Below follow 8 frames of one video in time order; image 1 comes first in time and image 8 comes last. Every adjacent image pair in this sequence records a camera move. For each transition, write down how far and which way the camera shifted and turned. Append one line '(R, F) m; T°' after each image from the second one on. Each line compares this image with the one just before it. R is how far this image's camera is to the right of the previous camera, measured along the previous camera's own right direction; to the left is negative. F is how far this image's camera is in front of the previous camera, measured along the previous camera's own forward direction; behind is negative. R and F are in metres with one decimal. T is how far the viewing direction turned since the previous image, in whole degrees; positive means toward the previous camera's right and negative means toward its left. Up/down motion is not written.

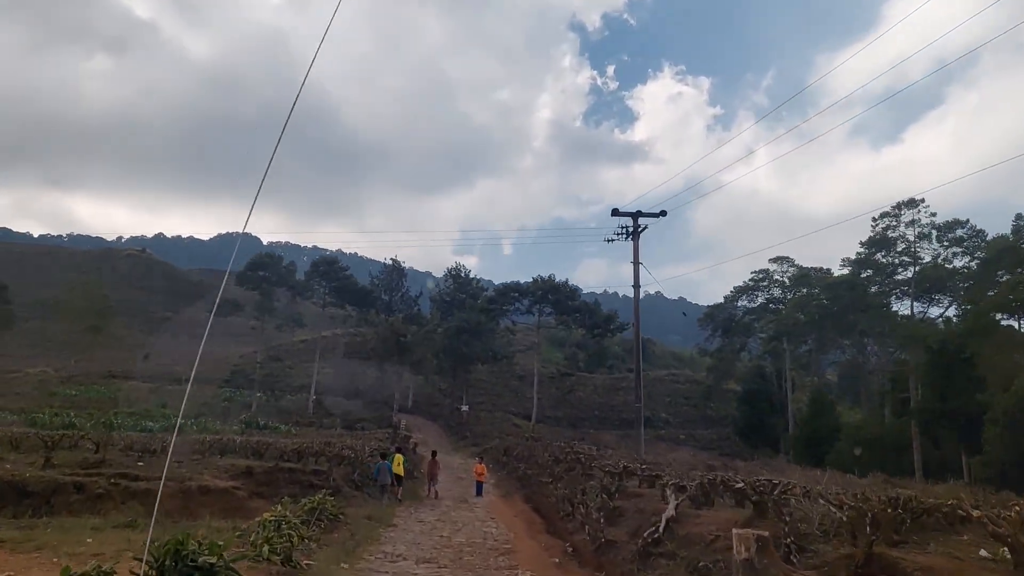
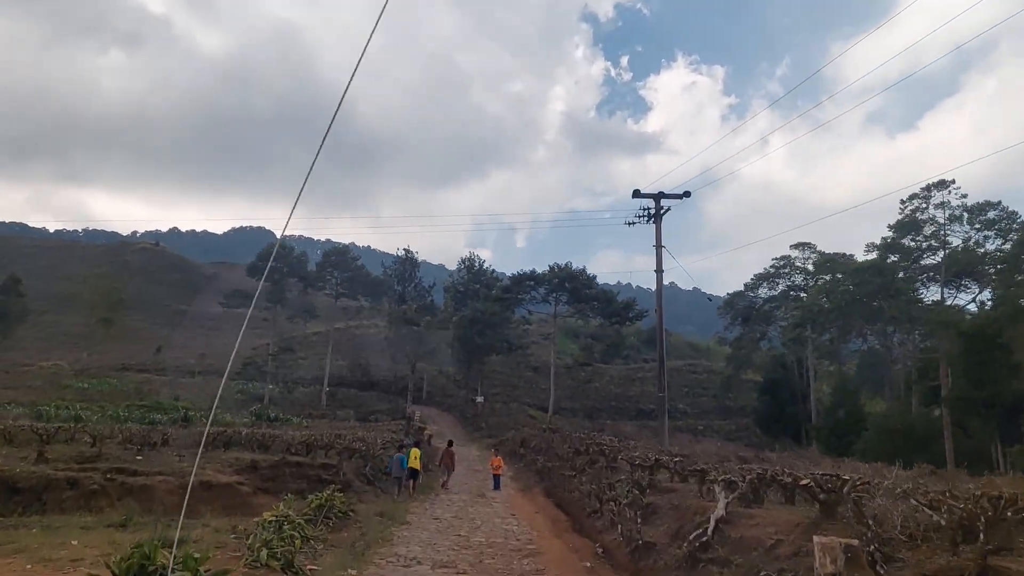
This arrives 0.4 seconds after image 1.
(-0.1, +0.7) m; -1°
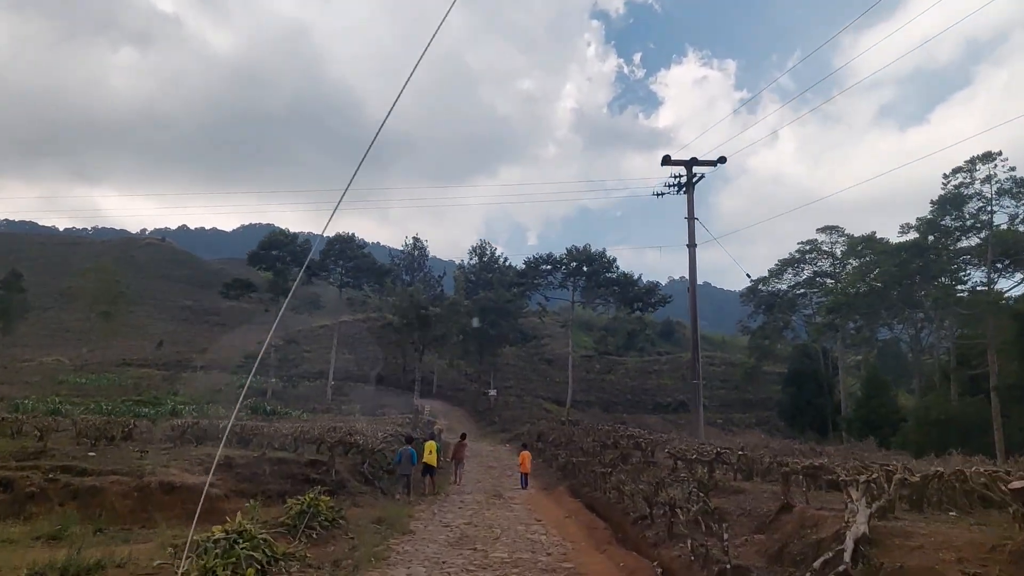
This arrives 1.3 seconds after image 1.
(-0.2, +1.6) m; -1°
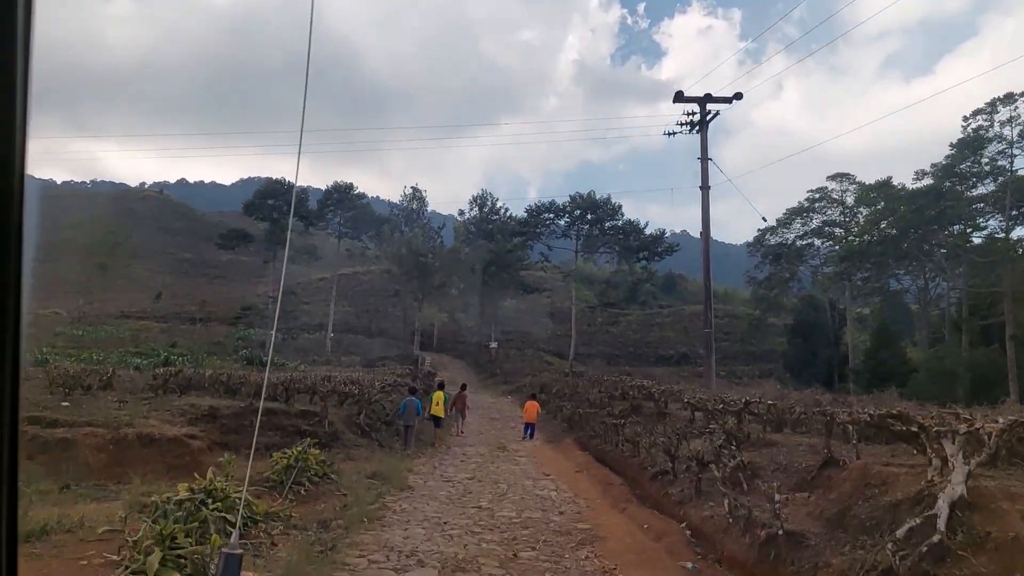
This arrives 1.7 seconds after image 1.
(-0.1, +0.7) m; 0°
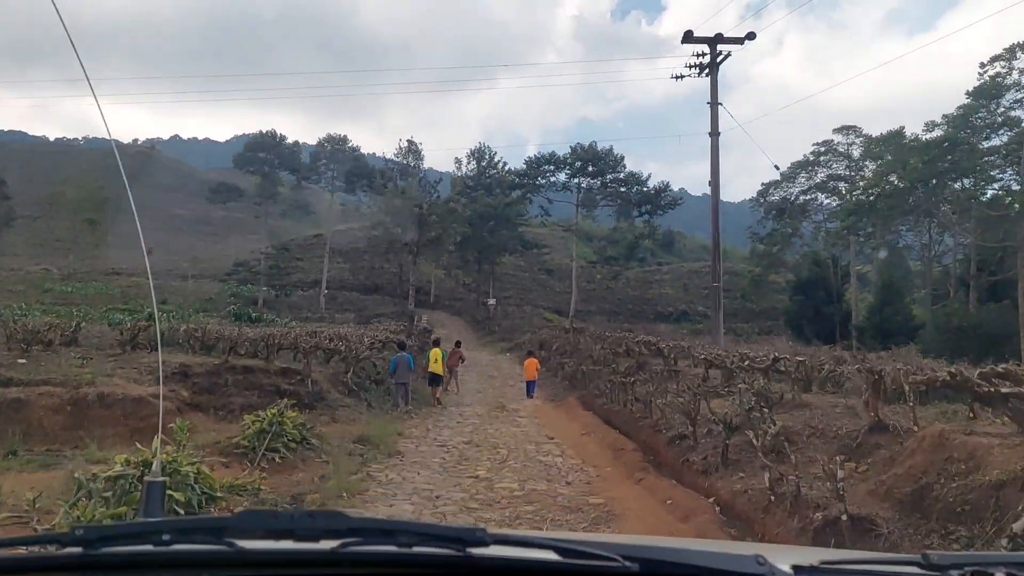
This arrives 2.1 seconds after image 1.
(0.0, +0.7) m; 0°
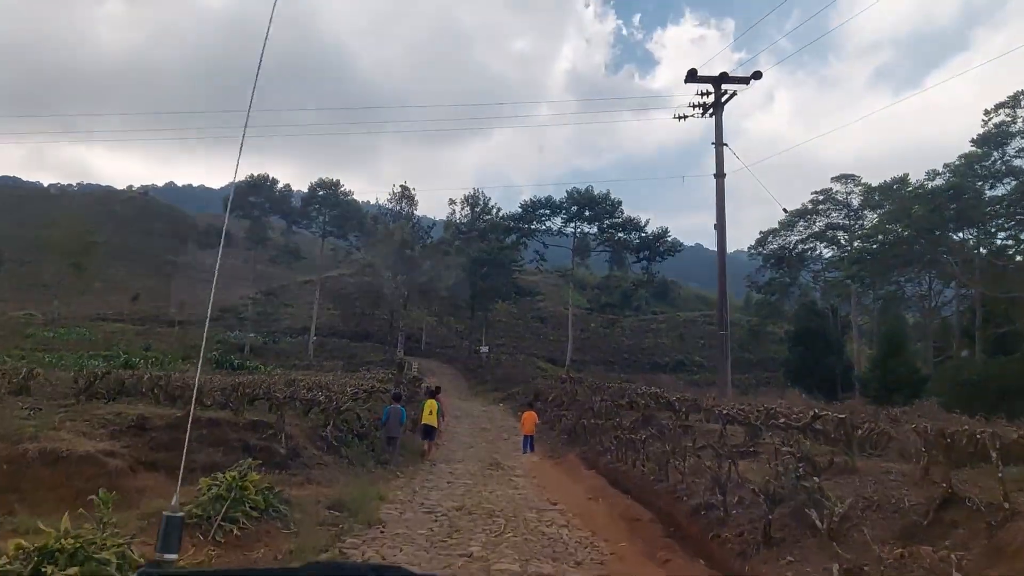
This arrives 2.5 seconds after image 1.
(-0.1, +0.7) m; +1°
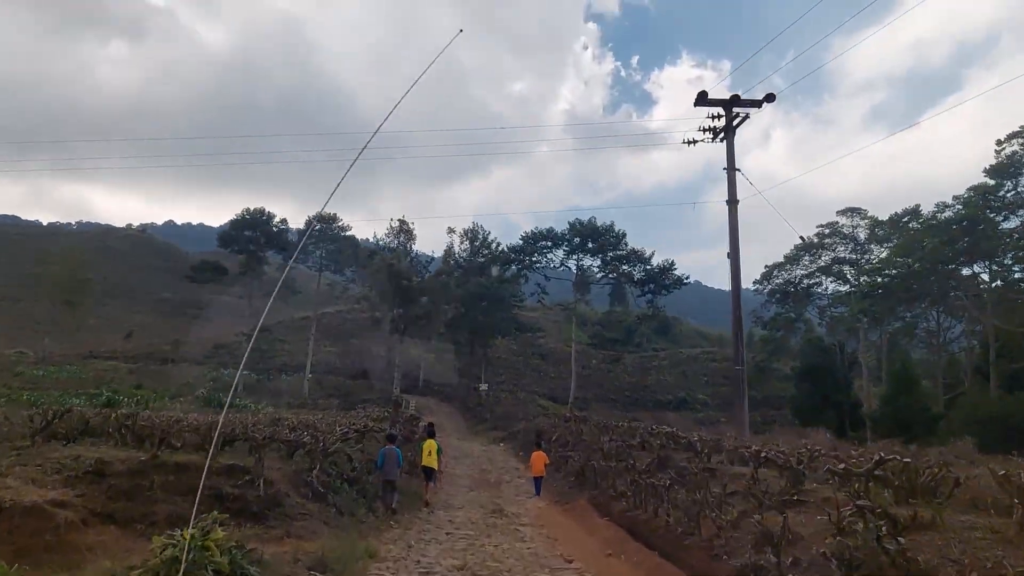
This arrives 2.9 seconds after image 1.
(-0.1, +0.7) m; 0°
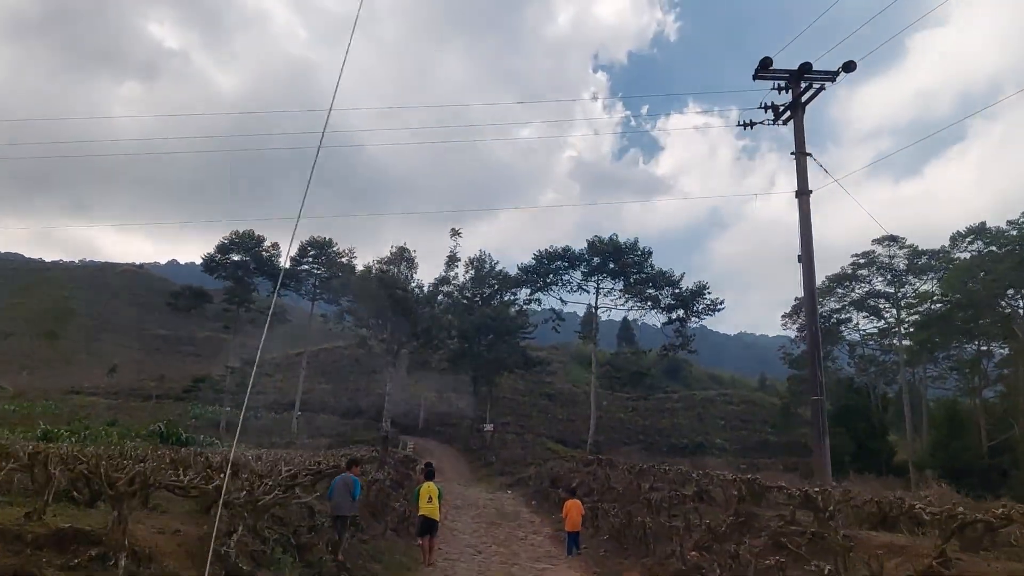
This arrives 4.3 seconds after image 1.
(-0.2, +2.4) m; 0°
